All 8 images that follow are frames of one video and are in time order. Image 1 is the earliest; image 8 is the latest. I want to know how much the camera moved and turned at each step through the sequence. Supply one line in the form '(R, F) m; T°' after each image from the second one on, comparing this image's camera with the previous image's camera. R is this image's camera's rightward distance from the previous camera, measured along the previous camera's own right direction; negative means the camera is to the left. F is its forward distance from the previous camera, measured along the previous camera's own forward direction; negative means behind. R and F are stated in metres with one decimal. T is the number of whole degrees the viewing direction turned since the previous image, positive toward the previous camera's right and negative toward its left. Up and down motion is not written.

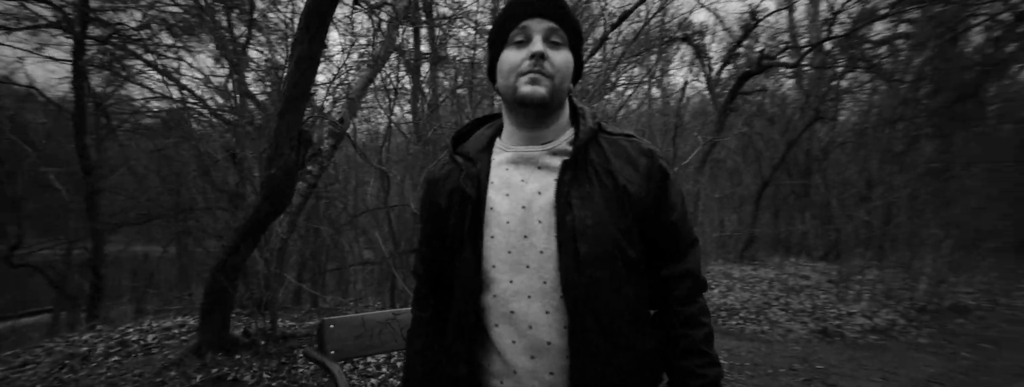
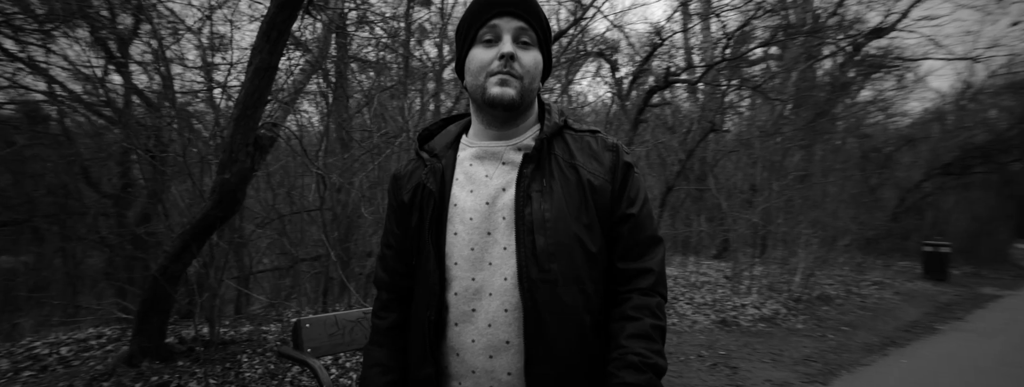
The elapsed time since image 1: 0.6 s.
(-0.2, -0.1) m; +10°
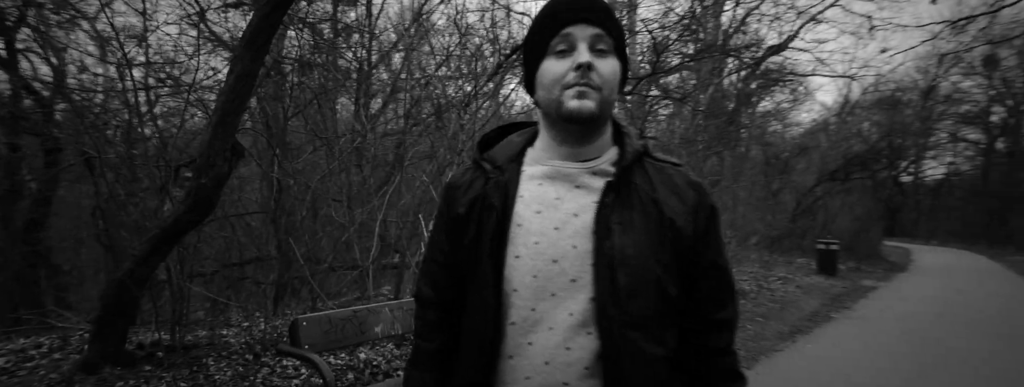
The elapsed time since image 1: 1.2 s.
(-0.2, -0.1) m; +8°
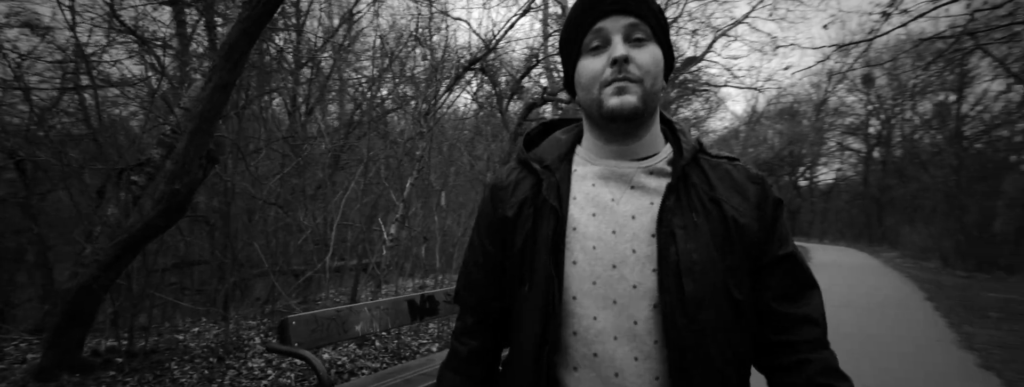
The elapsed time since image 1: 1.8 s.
(-0.1, -0.1) m; +8°
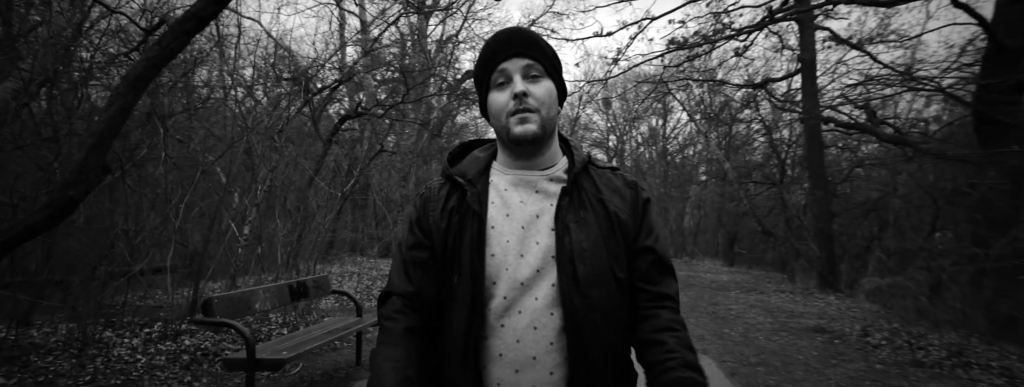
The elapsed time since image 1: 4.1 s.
(-0.4, -0.7) m; +27°
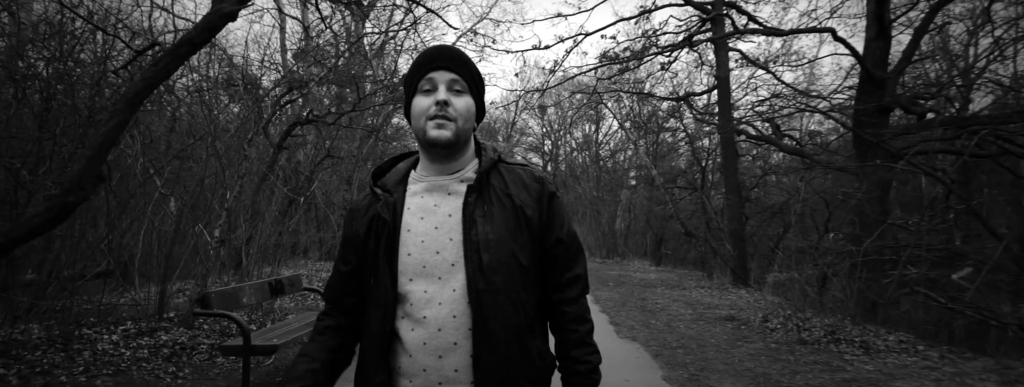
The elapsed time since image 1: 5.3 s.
(-0.1, -0.4) m; +8°
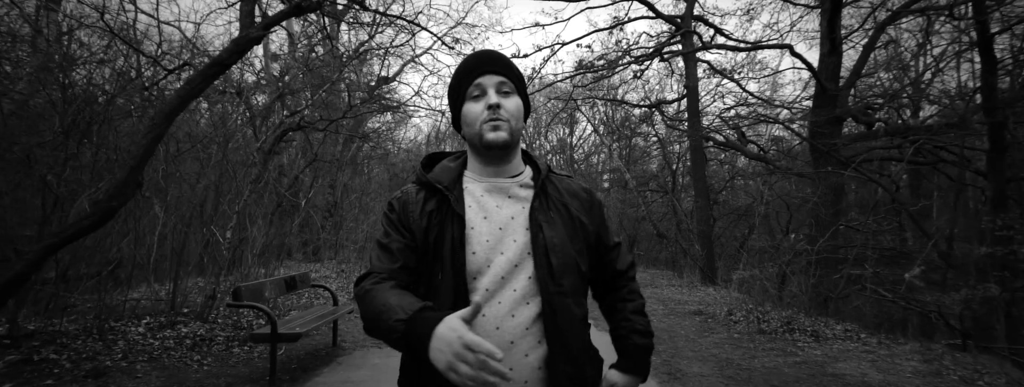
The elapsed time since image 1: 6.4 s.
(-0.1, -0.3) m; +3°
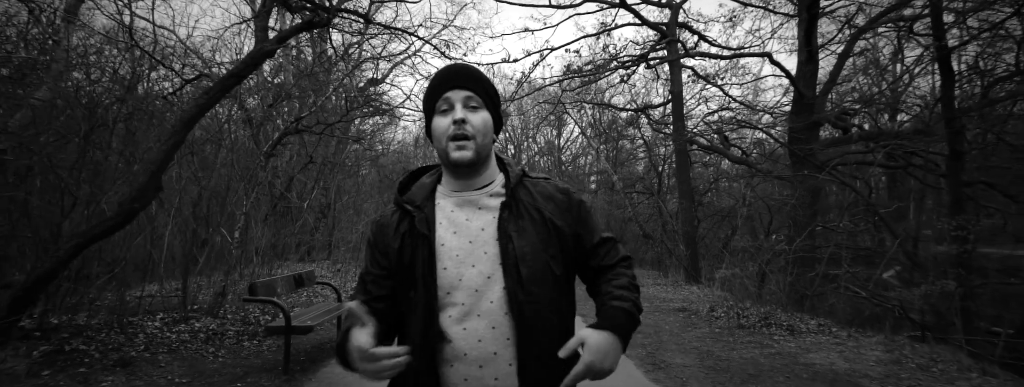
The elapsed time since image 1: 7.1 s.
(-0.1, -0.2) m; +2°
